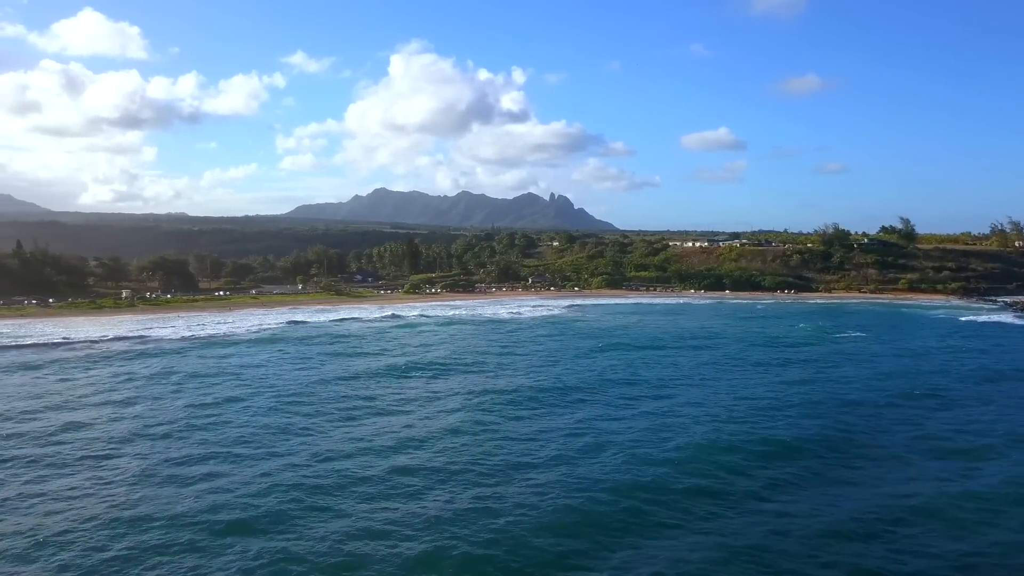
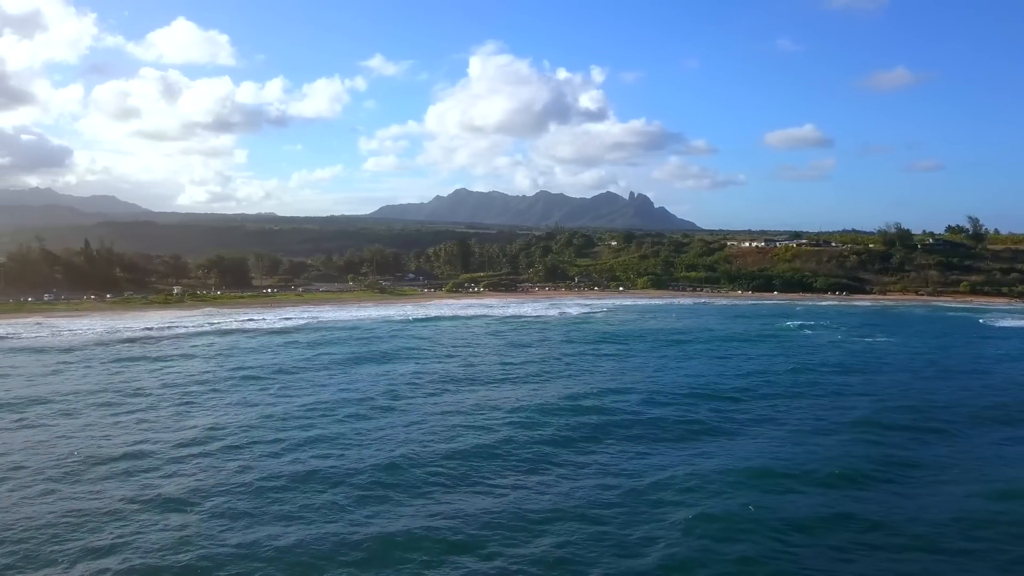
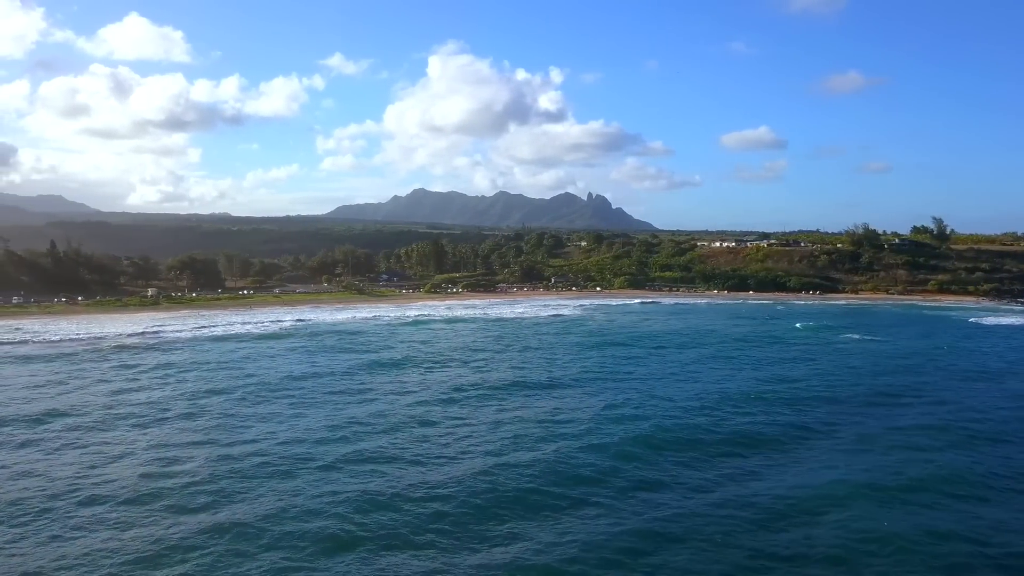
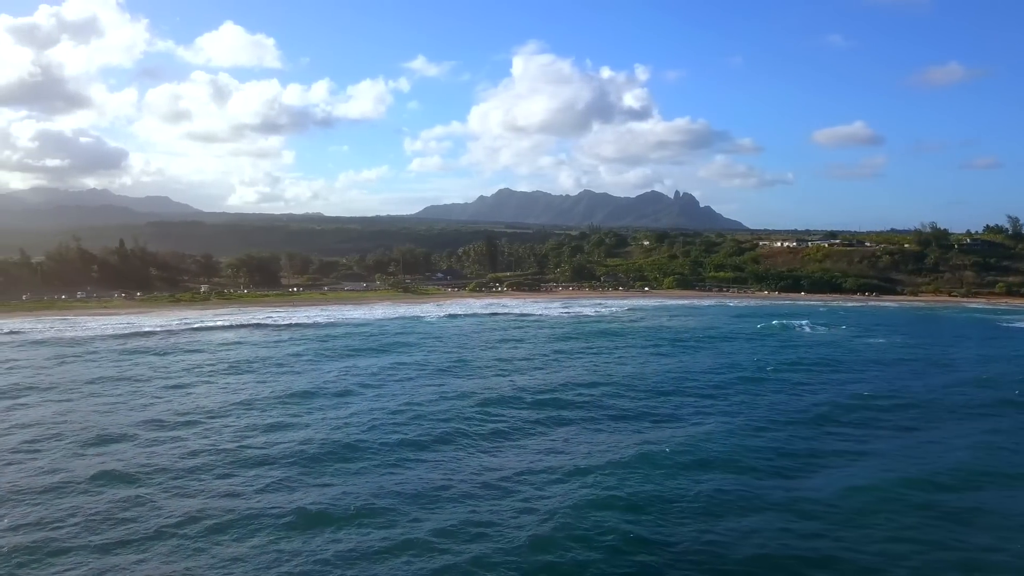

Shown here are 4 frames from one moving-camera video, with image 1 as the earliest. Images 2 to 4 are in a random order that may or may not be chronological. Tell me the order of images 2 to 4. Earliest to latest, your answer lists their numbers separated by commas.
3, 2, 4
